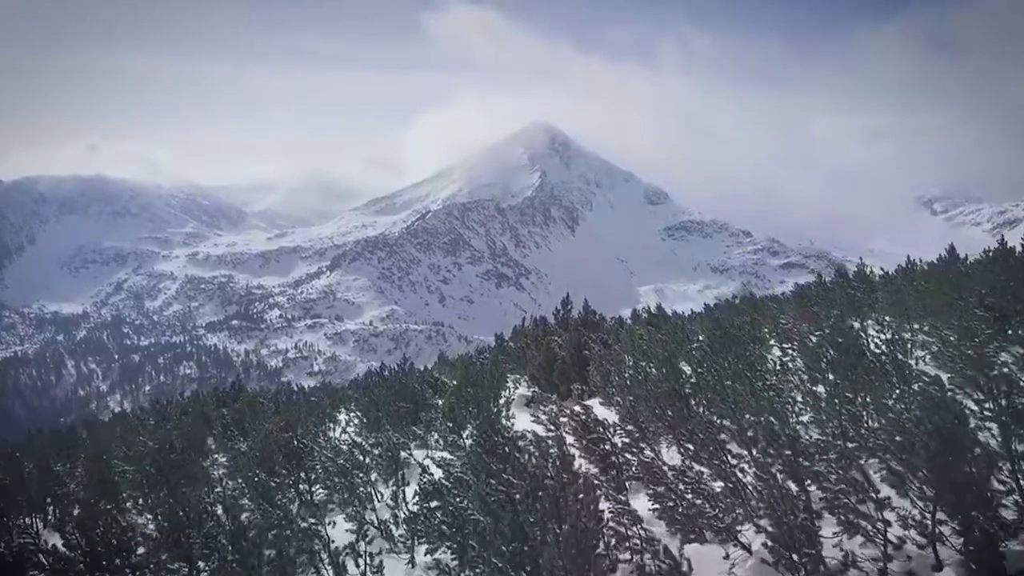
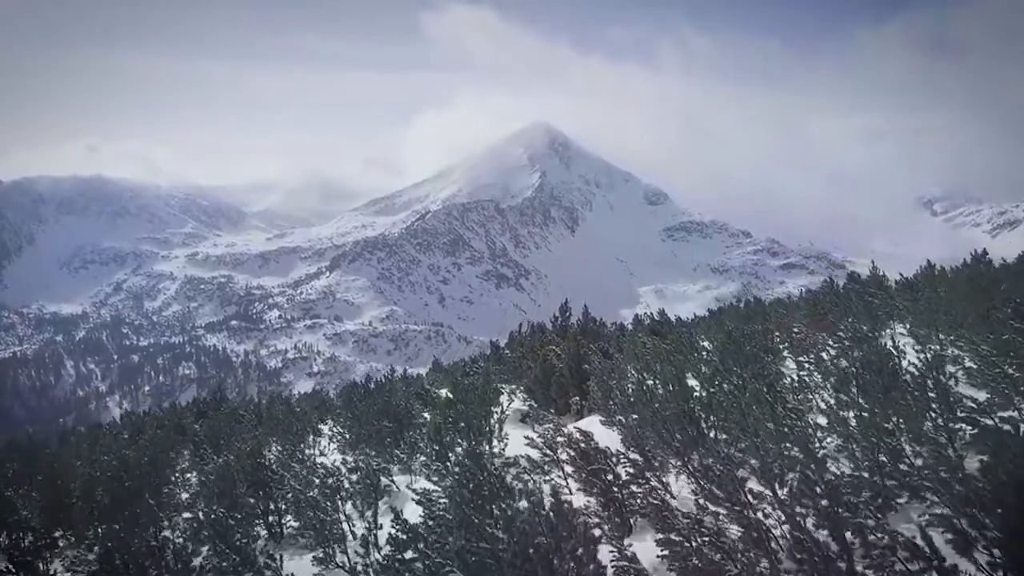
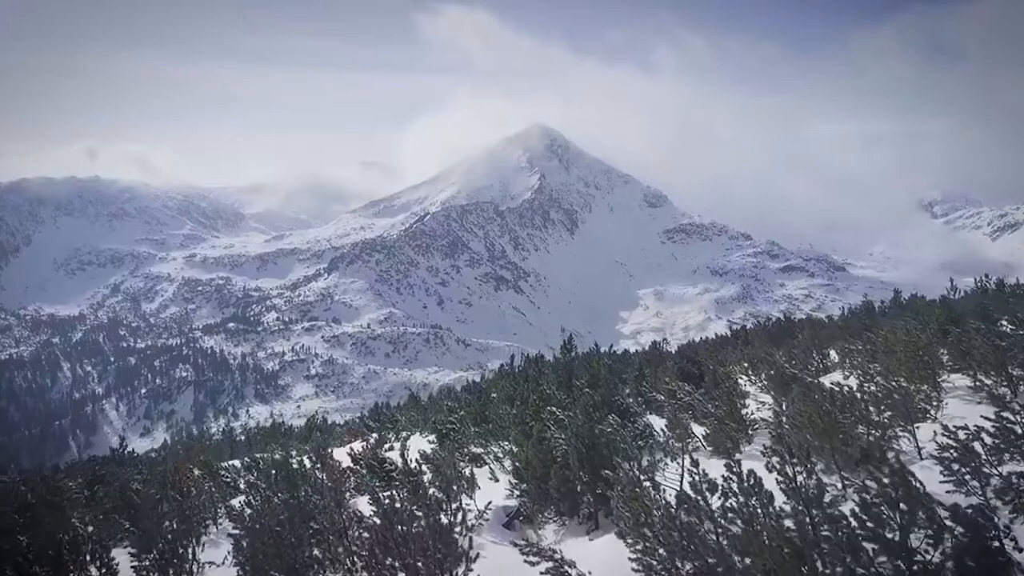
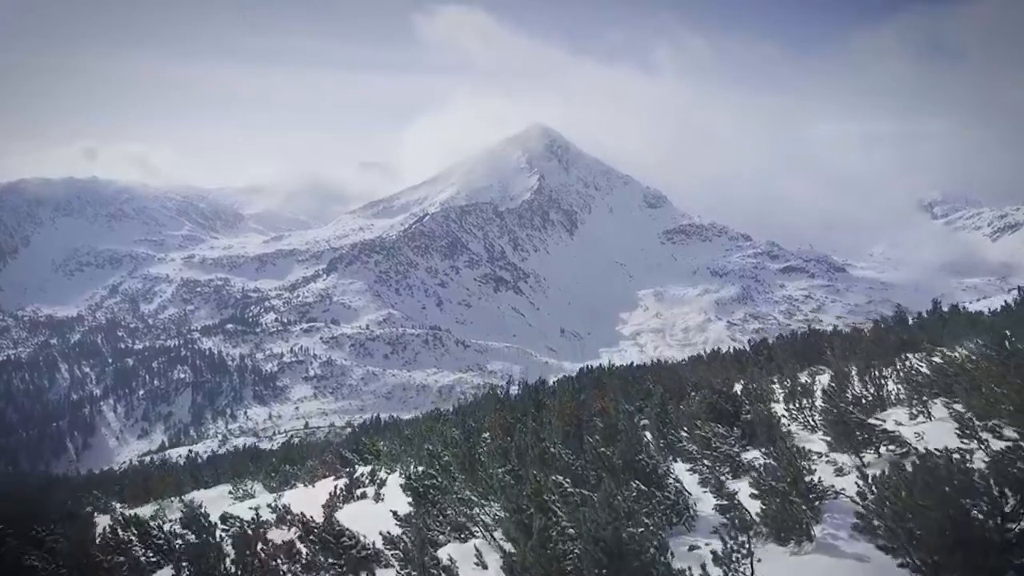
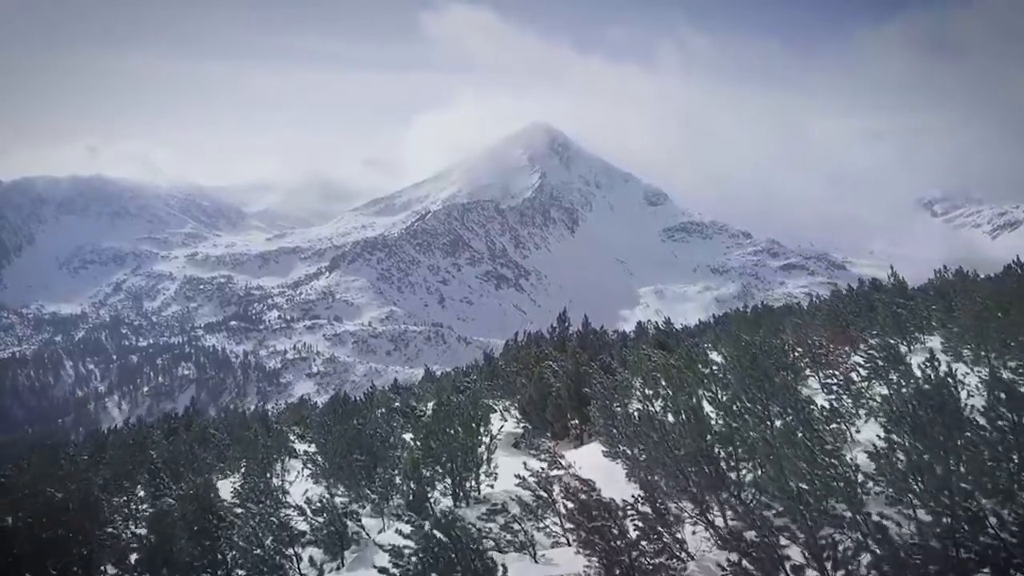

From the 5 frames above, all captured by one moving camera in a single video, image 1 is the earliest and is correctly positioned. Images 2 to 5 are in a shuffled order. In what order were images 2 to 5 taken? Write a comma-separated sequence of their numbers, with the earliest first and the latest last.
2, 5, 3, 4
